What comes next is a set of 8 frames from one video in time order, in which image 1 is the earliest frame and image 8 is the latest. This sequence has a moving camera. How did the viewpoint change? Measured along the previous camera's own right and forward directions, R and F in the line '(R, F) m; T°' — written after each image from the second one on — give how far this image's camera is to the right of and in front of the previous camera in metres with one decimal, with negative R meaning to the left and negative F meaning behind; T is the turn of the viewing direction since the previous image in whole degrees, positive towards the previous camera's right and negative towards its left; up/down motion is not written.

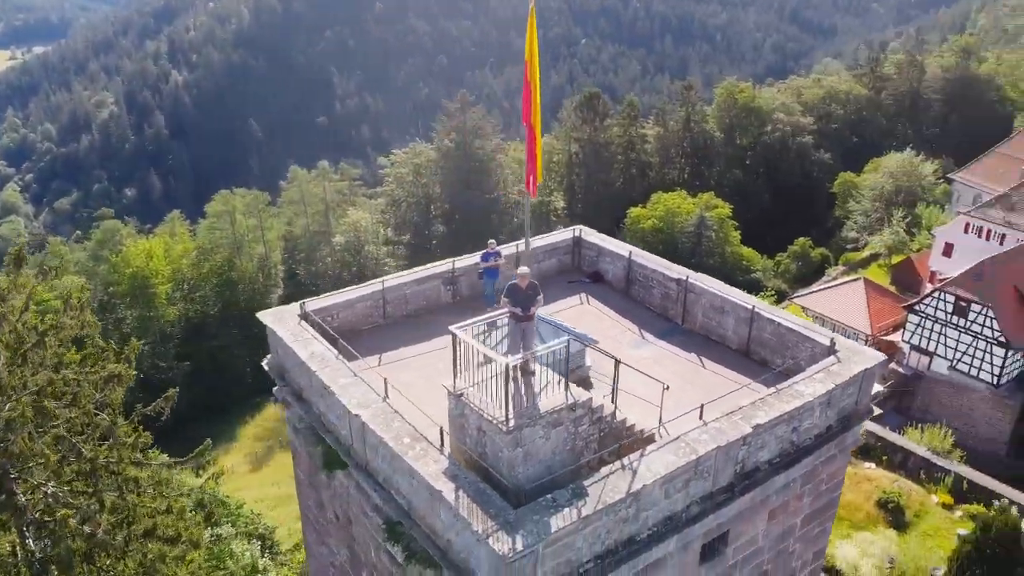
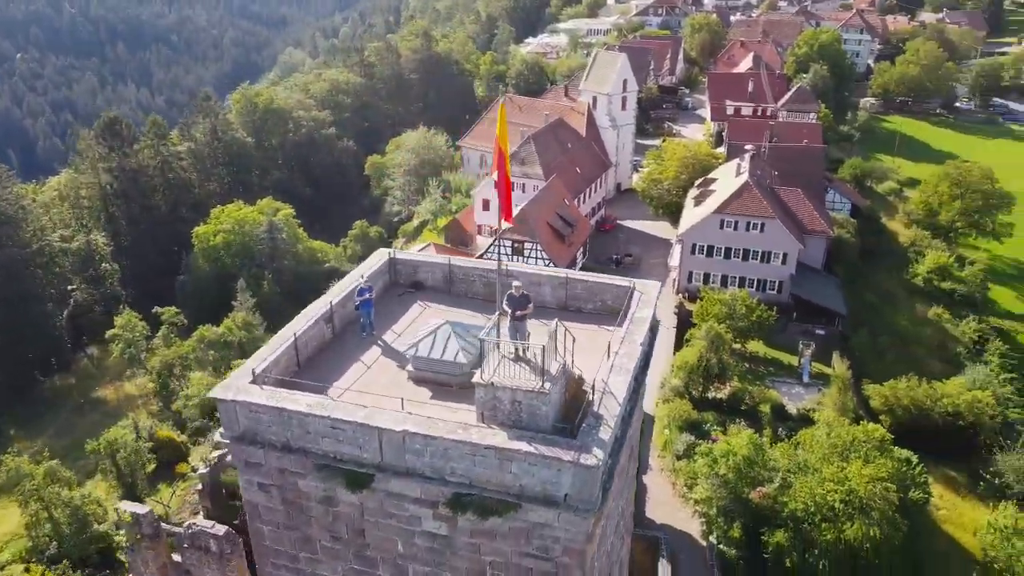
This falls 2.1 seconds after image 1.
(-3.6, -0.8) m; +32°
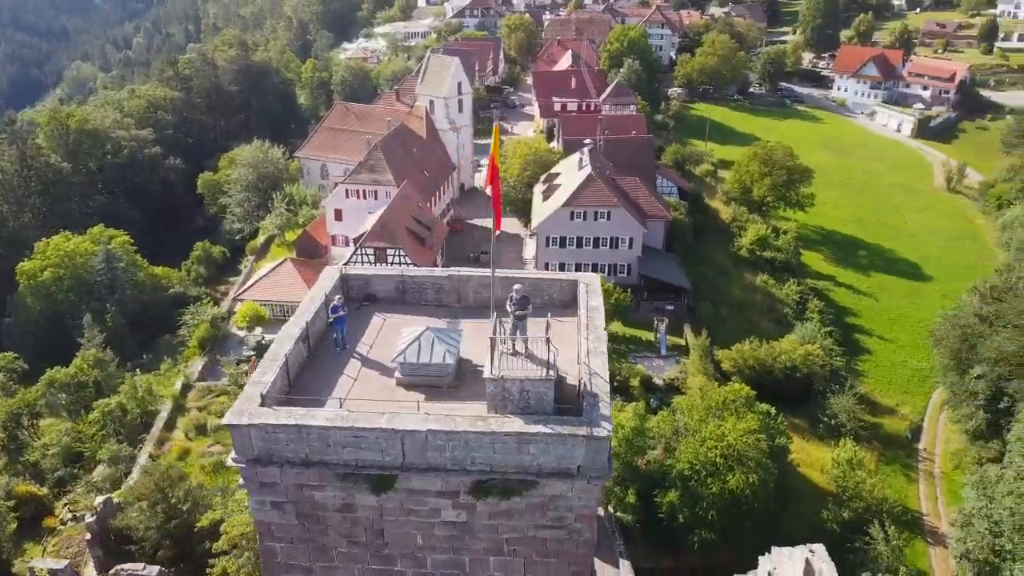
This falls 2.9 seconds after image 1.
(-1.5, -0.6) m; +12°
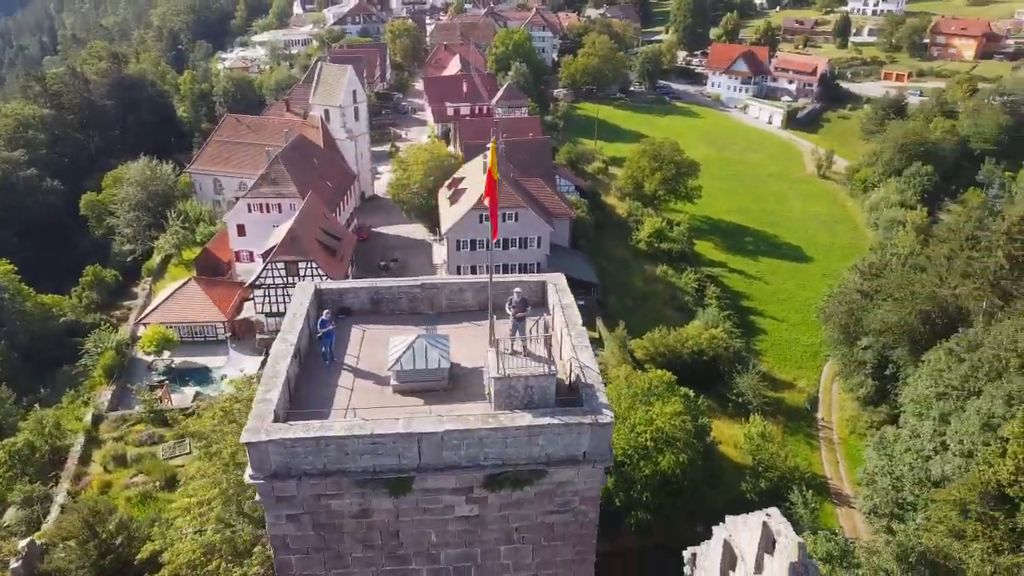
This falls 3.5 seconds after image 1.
(-1.1, -0.4) m; +8°
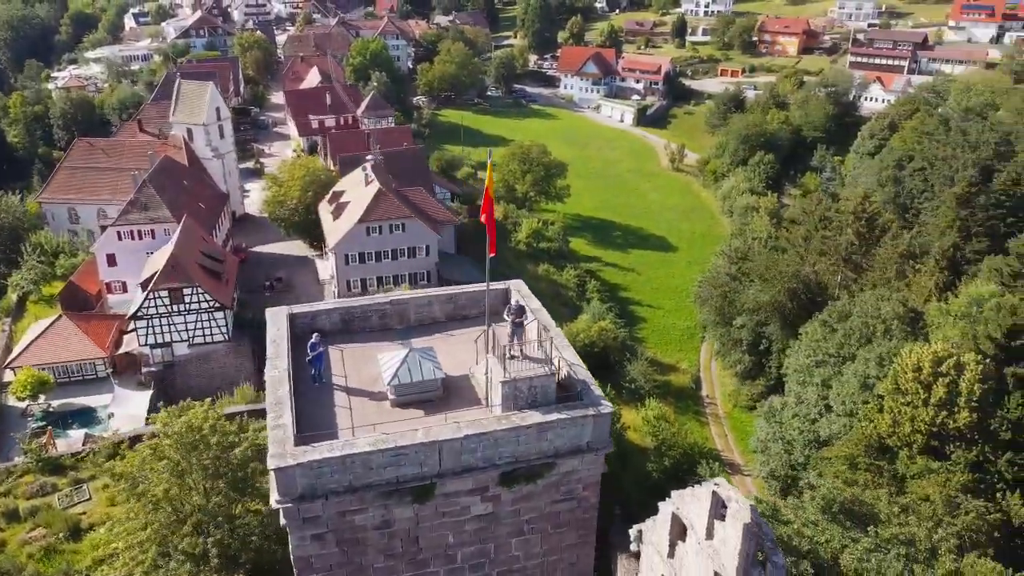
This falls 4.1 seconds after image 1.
(-1.5, -0.5) m; +10°
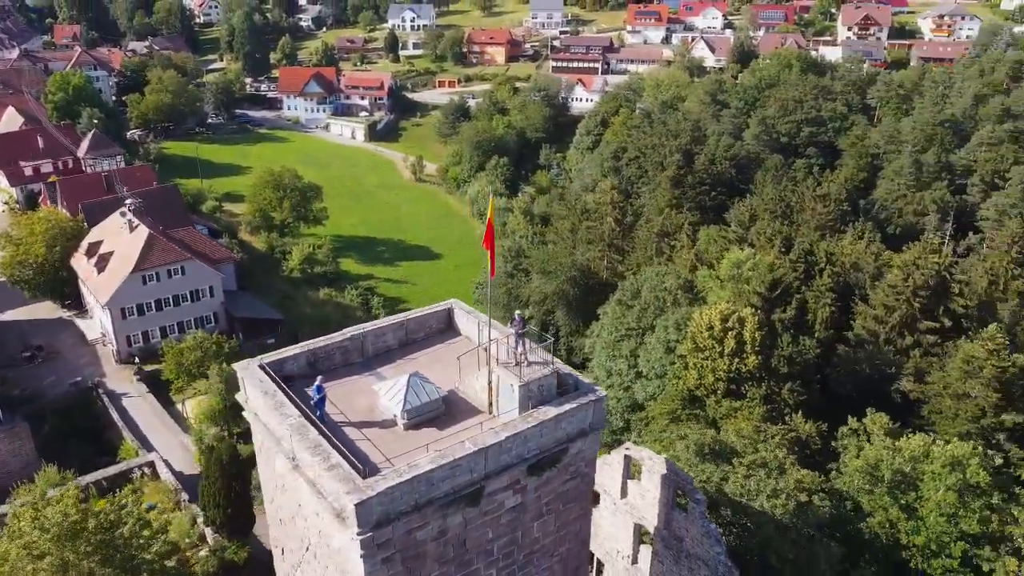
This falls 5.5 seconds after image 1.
(-3.2, -0.7) m; +19°
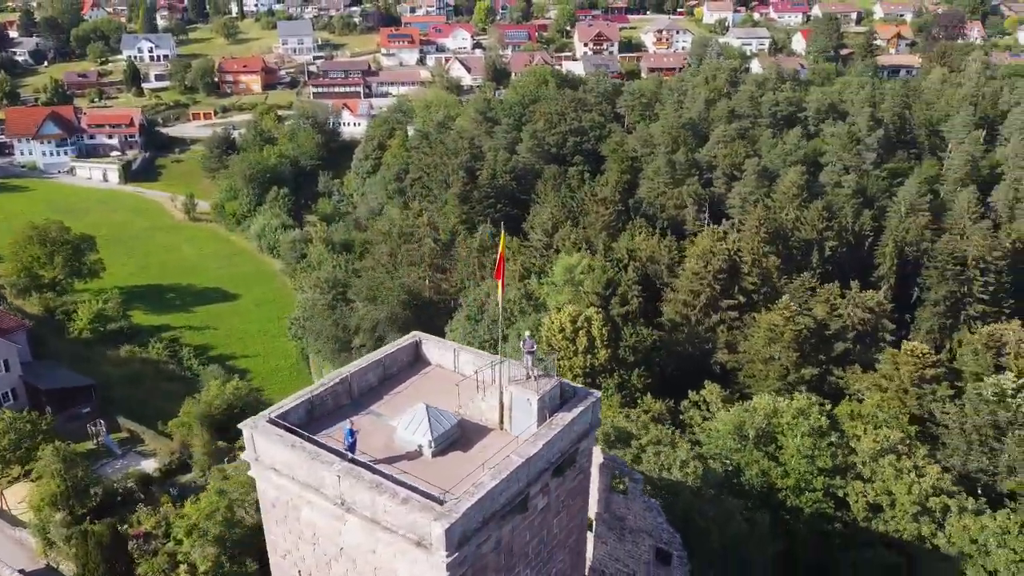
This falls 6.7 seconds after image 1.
(-3.2, -0.6) m; +17°
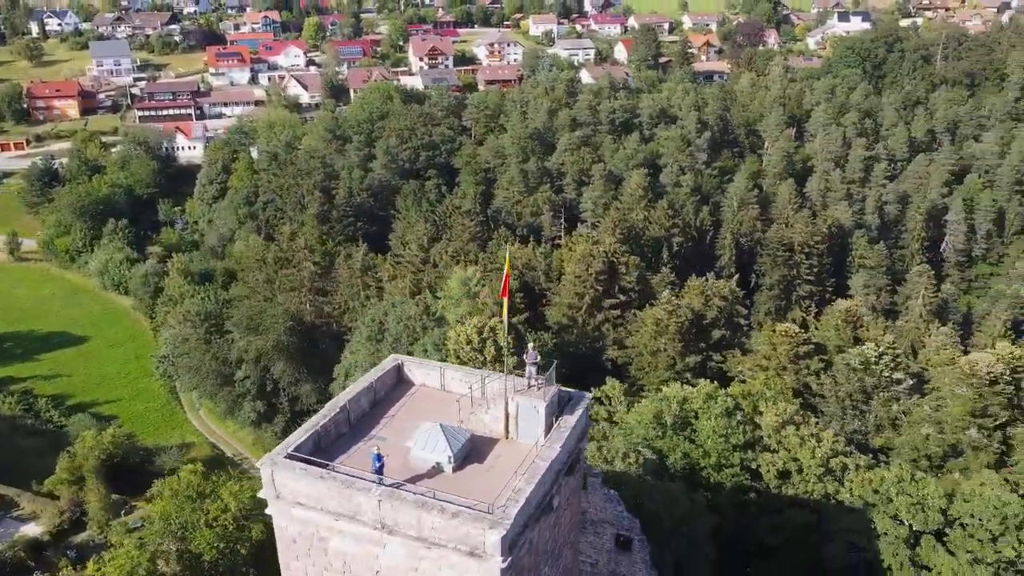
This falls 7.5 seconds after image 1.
(-2.3, -0.5) m; +11°
